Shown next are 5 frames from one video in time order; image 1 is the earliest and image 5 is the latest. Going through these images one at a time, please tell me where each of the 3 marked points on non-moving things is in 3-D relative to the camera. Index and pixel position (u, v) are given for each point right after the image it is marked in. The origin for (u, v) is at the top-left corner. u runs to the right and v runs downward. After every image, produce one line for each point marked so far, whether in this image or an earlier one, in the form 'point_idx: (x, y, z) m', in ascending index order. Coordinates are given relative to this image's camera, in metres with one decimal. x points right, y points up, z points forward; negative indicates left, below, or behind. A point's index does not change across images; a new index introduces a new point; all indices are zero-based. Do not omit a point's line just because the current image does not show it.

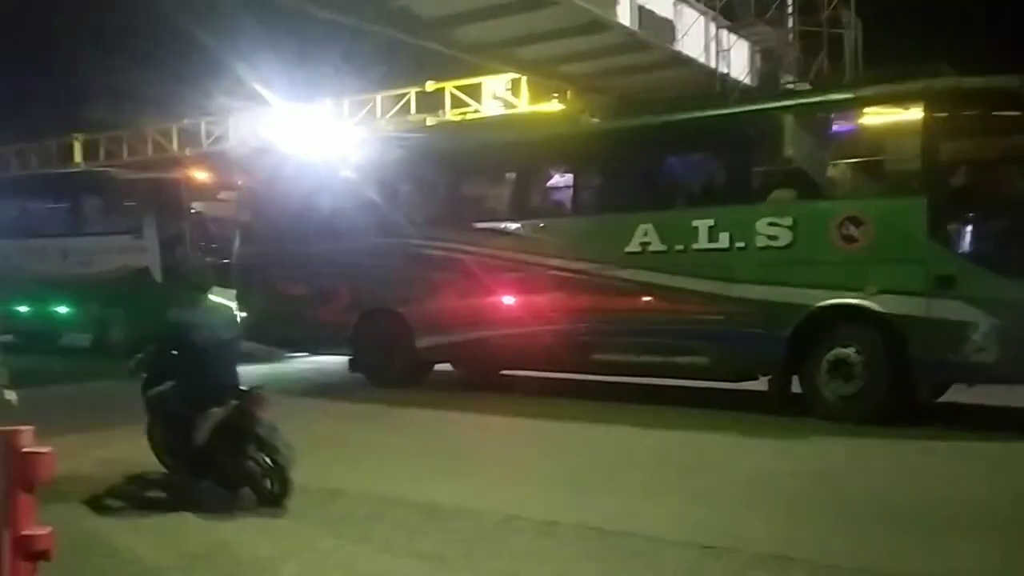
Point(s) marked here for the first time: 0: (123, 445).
0: (-4.1, -1.7, +11.6) m
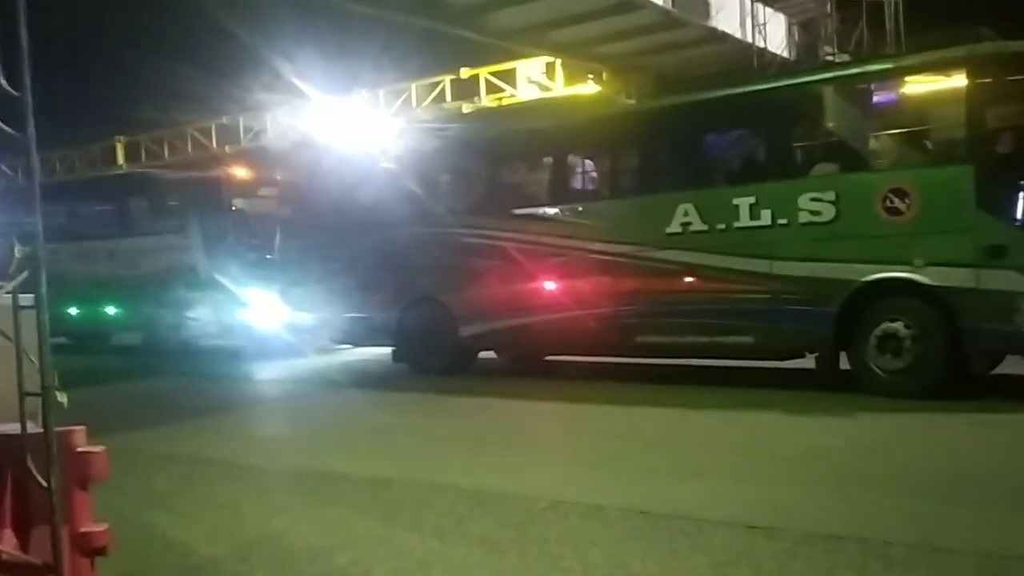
0: (-3.6, -1.6, +11.8) m
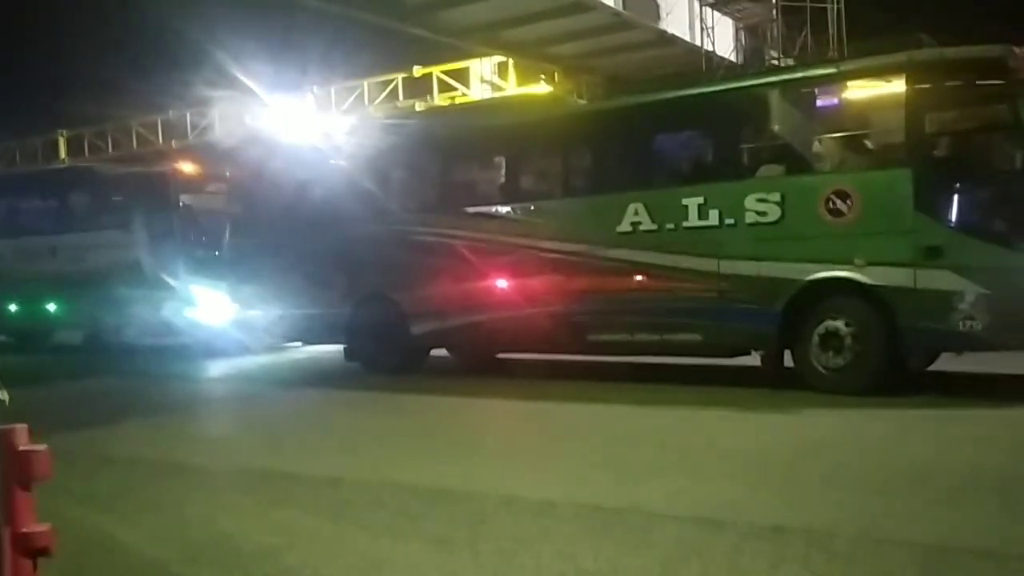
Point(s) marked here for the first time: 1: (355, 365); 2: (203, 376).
0: (-4.1, -1.6, +11.7) m
1: (-2.2, -1.1, +16.1) m
2: (-4.3, -1.2, +15.5) m
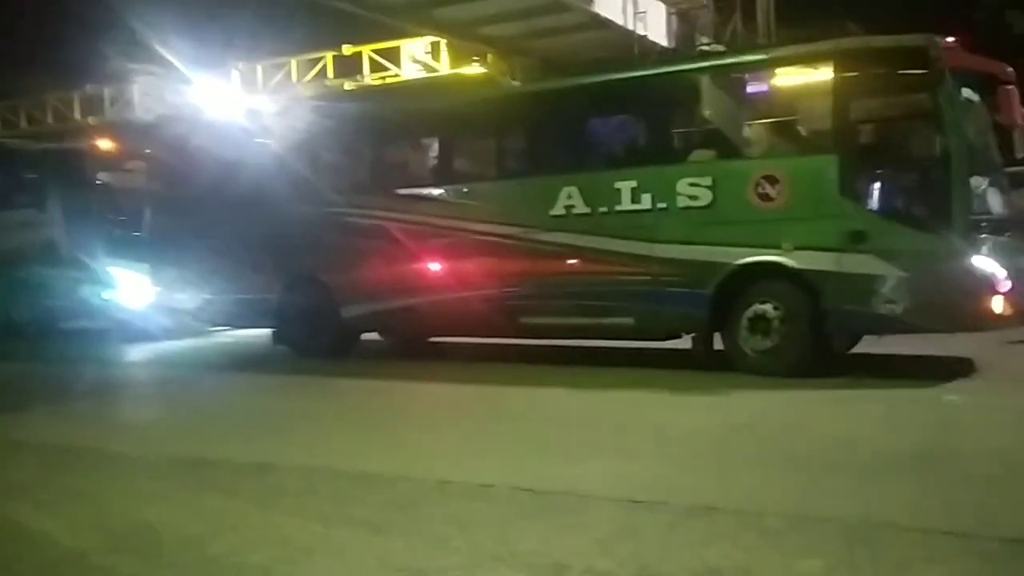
0: (-4.8, -1.4, +11.2) m
1: (-3.3, -0.9, +15.8) m
2: (-5.3, -1.0, +15.0) m
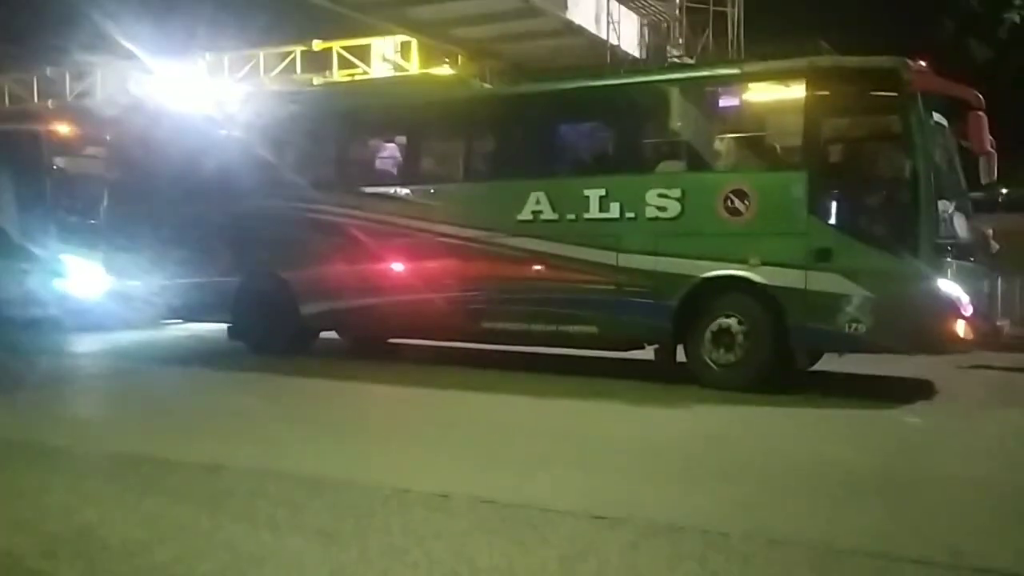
0: (-5.2, -1.3, +10.8) m
1: (-3.9, -0.8, +15.5) m
2: (-5.9, -0.8, +14.6) m
